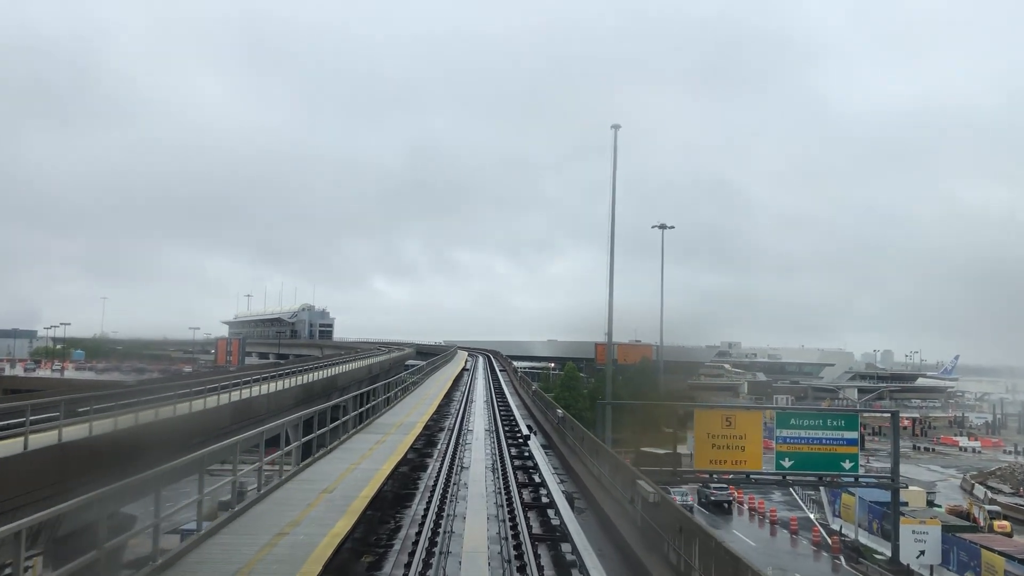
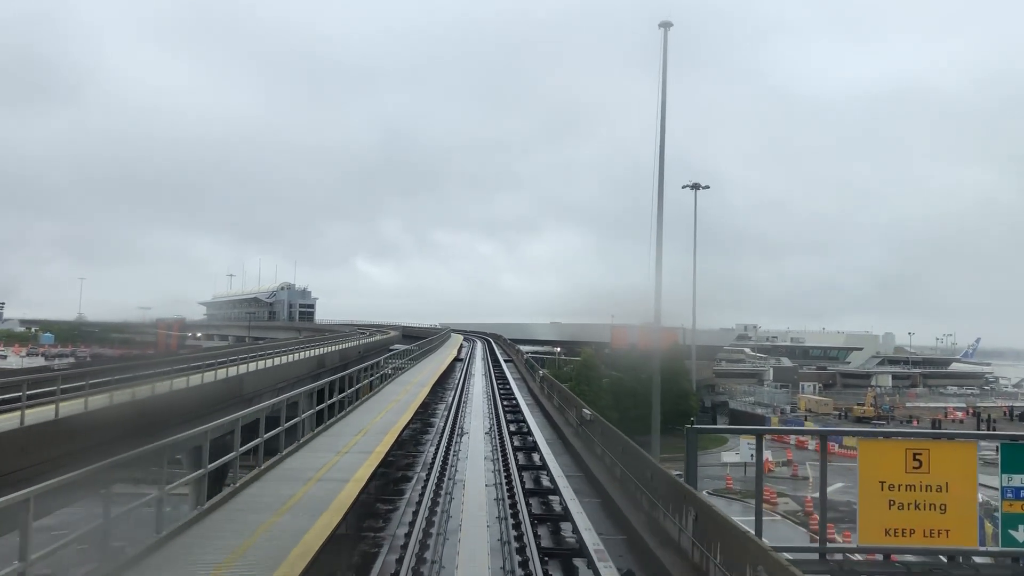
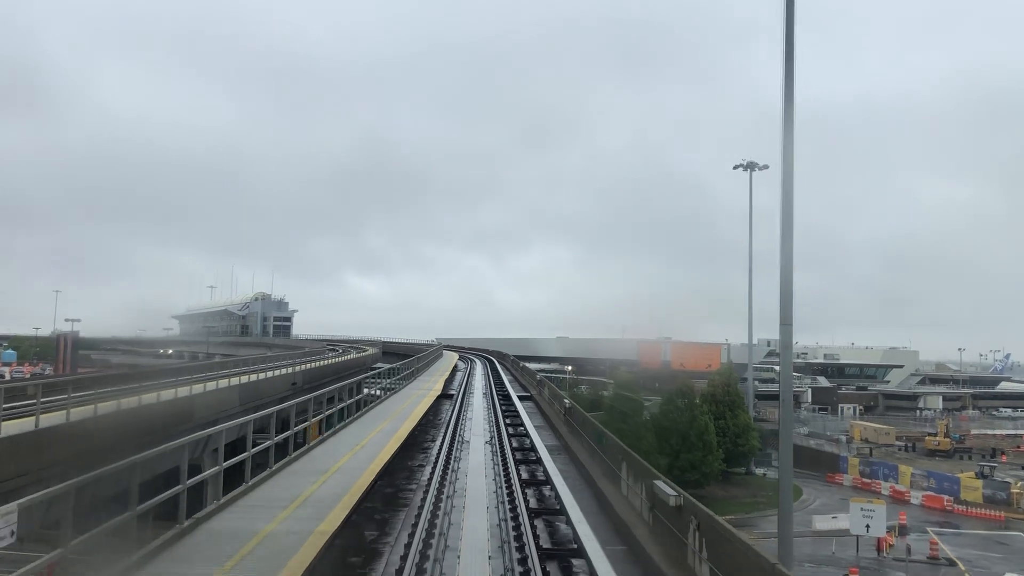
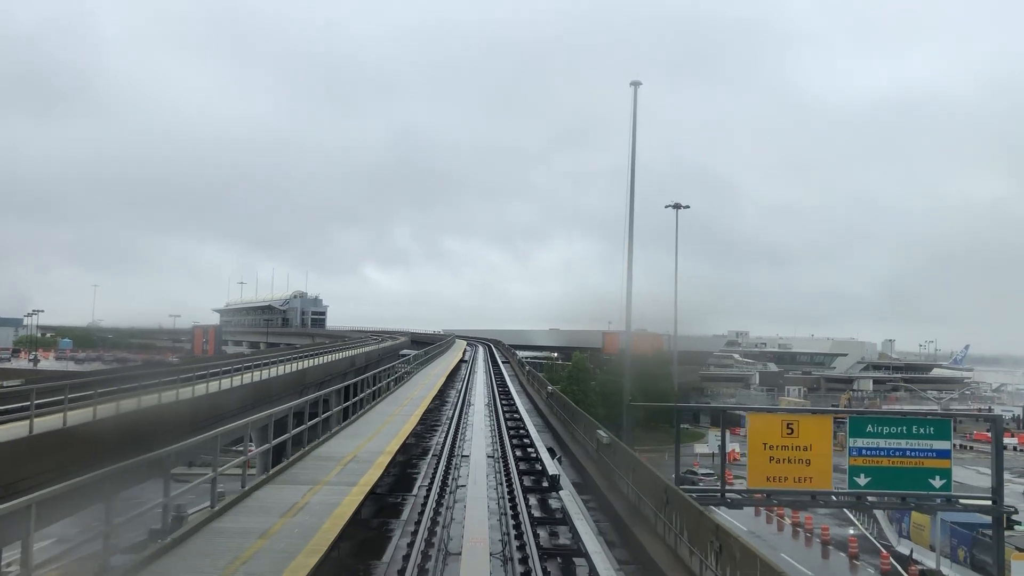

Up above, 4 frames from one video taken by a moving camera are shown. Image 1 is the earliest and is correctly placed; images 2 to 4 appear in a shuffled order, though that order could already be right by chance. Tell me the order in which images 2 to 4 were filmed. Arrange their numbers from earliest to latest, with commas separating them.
4, 2, 3
